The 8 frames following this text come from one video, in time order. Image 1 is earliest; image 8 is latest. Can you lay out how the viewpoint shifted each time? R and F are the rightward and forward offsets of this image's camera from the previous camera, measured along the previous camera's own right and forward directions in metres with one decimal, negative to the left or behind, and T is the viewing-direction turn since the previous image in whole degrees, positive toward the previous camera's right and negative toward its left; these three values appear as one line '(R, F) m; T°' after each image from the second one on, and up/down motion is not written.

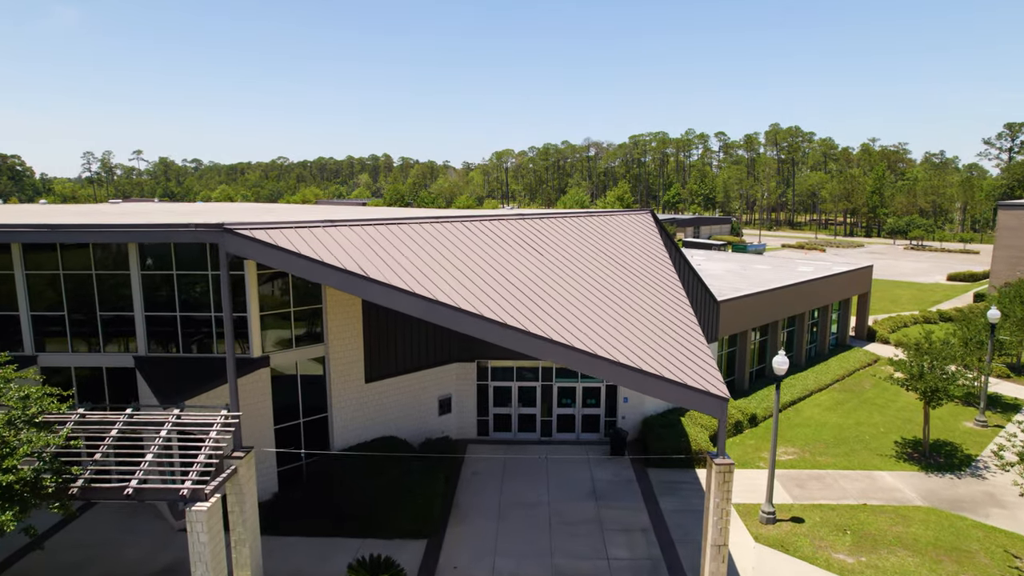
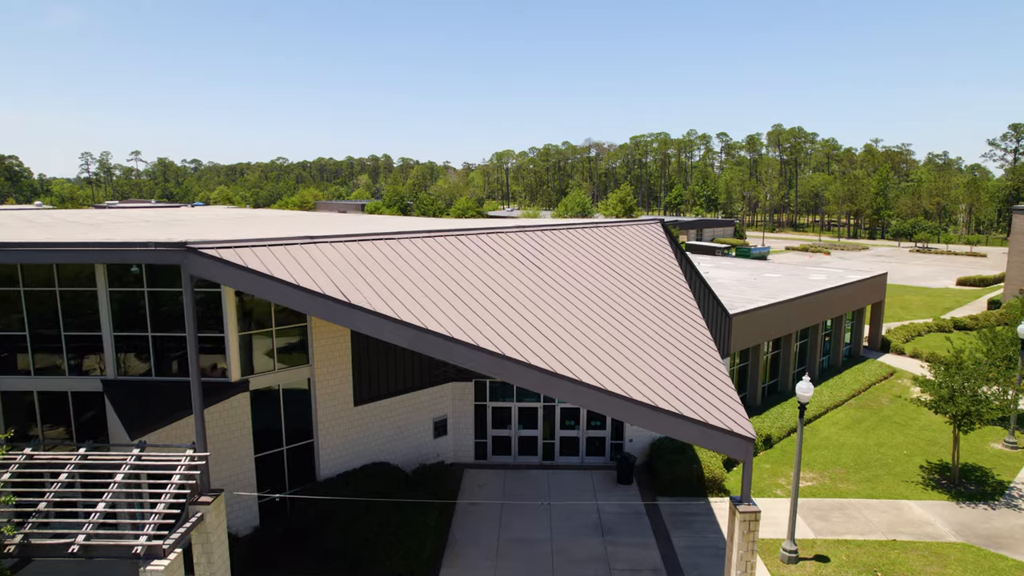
(0.0, +1.1) m; 0°
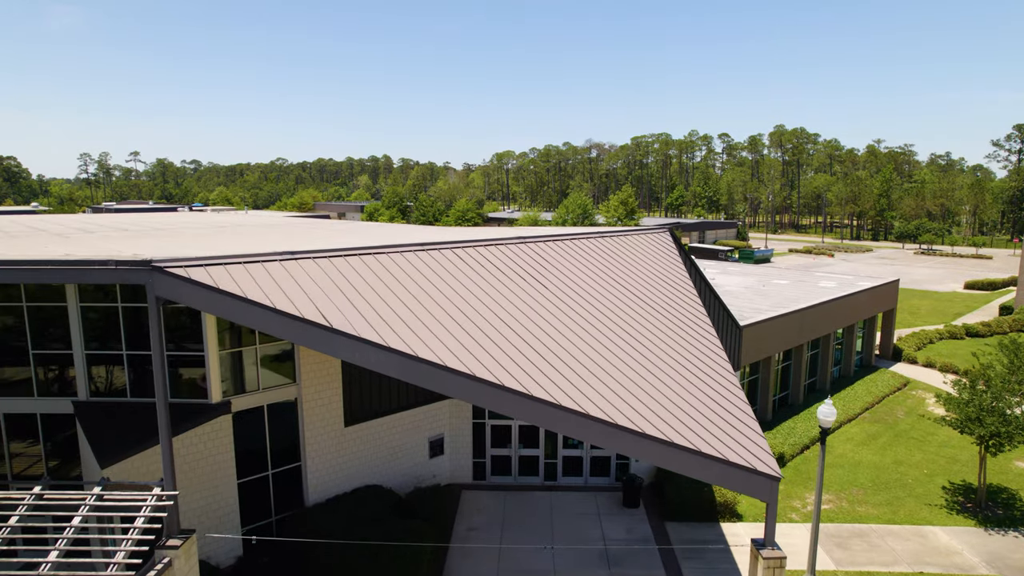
(0.0, +0.9) m; 0°
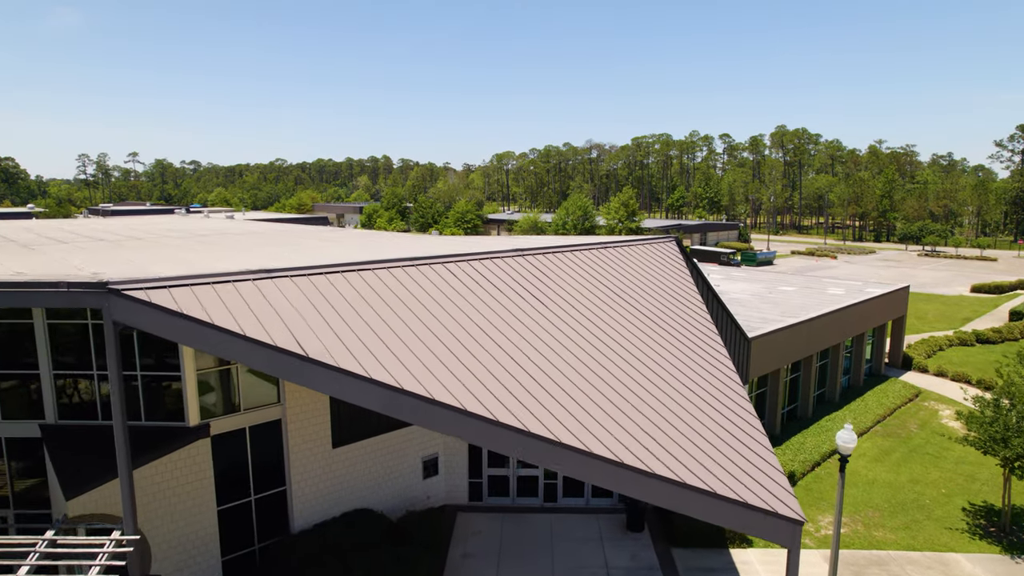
(+0.1, +0.8) m; 0°
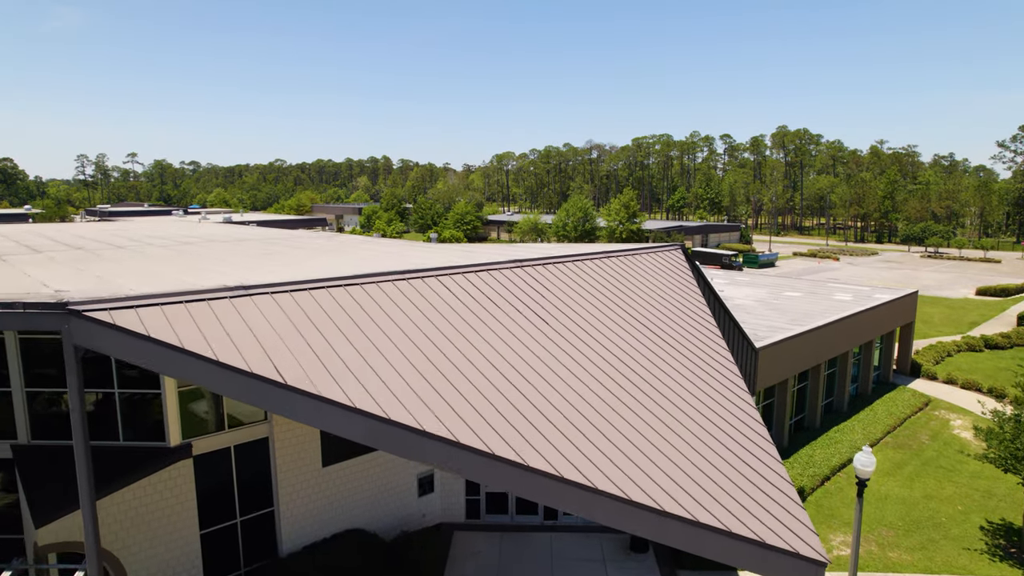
(0.0, +0.6) m; 0°
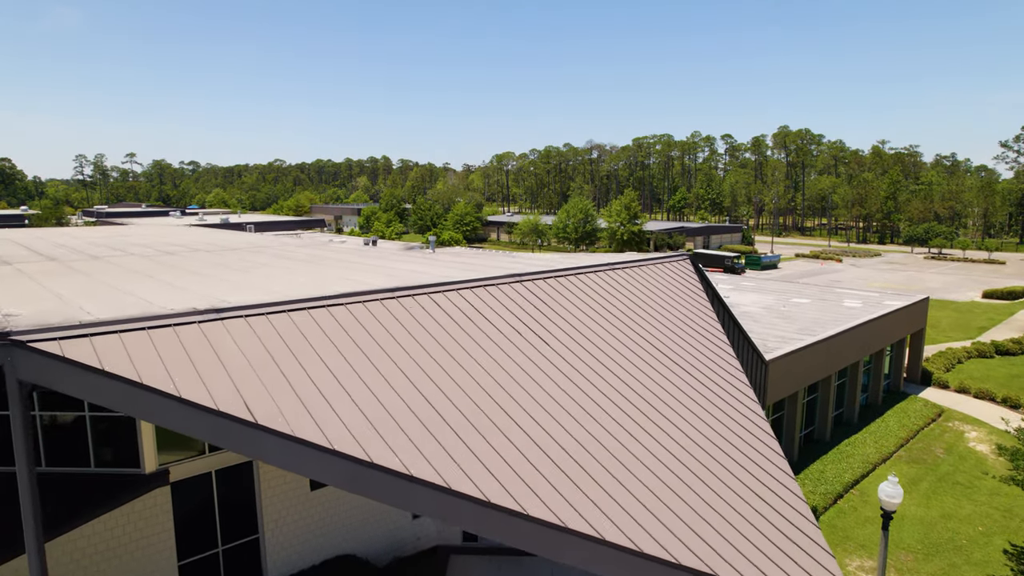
(0.0, +0.7) m; 0°
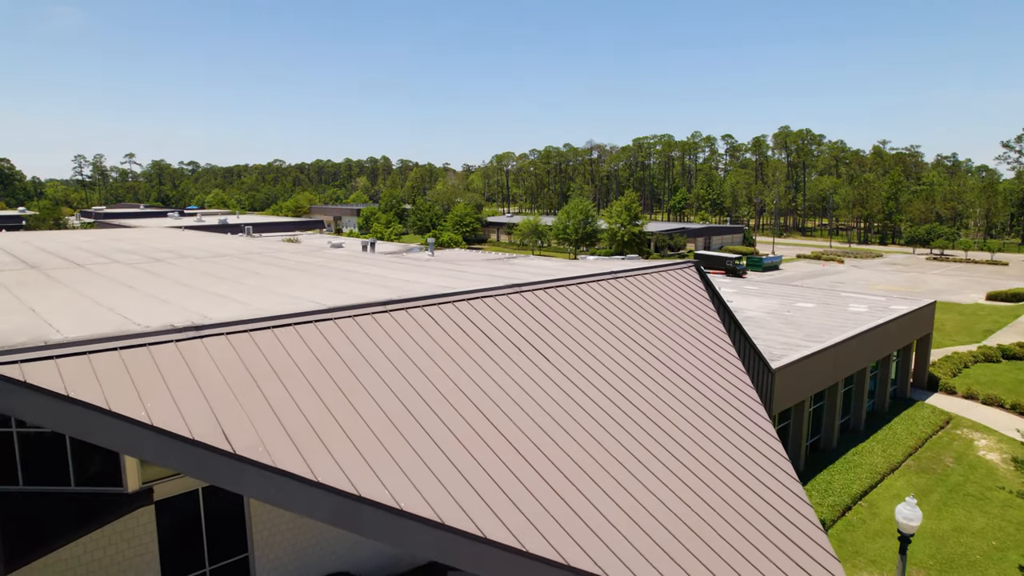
(0.0, +0.4) m; 0°
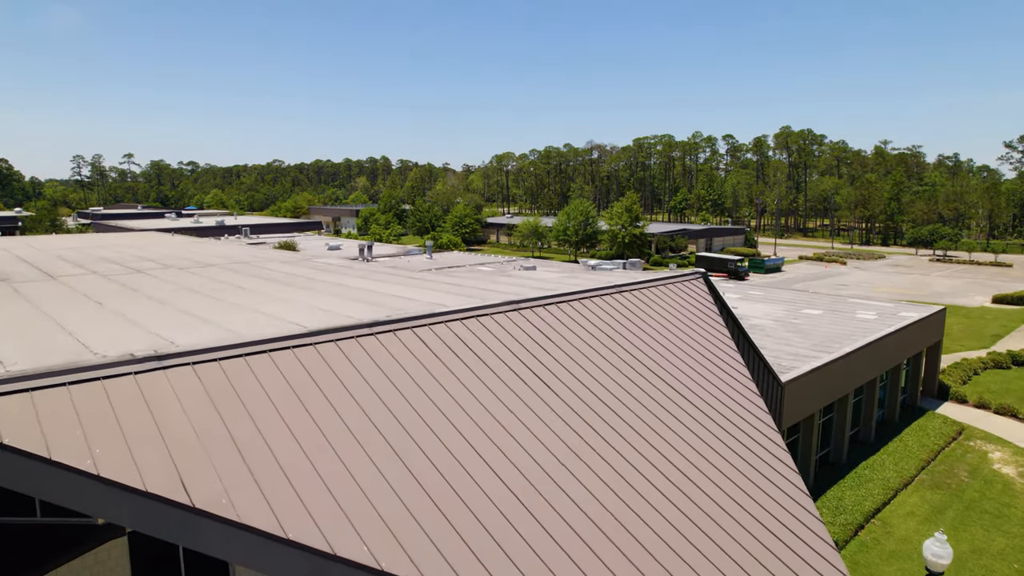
(0.0, +0.7) m; 0°
